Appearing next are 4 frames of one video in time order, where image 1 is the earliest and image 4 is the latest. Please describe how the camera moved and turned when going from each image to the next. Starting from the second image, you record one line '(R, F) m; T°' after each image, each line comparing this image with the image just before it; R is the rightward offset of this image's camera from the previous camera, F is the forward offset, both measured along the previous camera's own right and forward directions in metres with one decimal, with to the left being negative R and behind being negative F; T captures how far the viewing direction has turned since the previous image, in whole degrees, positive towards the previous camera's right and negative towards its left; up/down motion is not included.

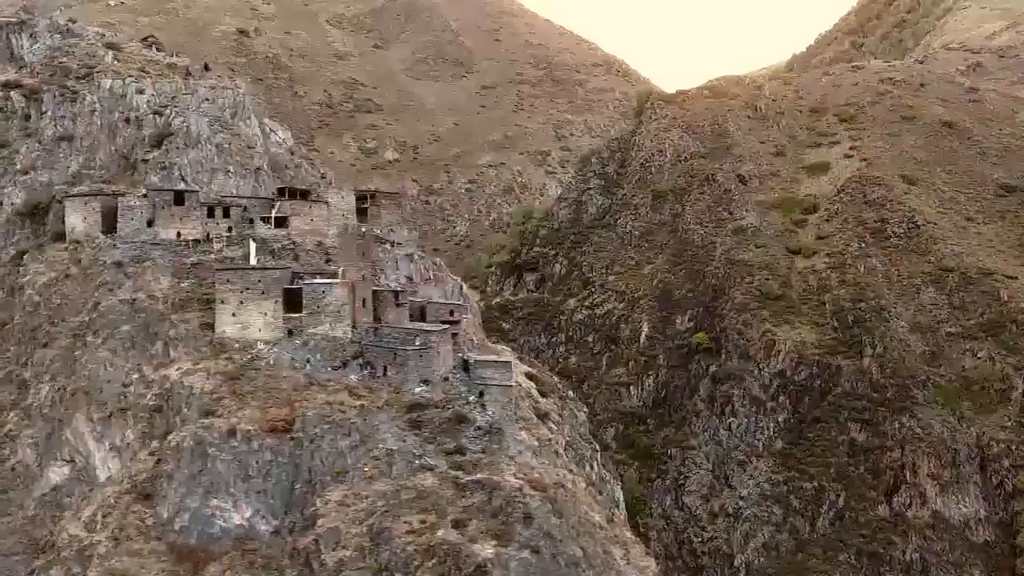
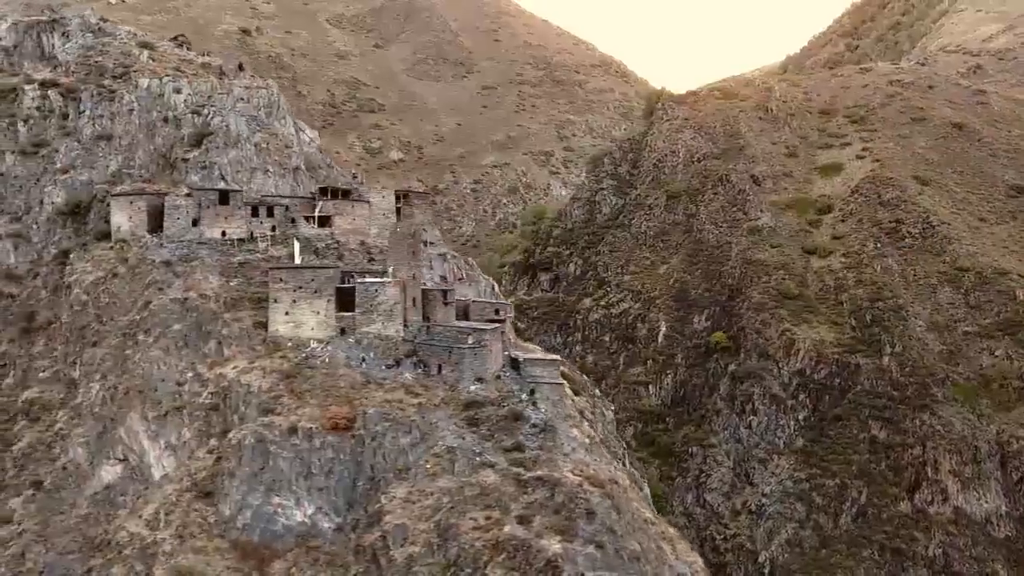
(-1.9, -0.3) m; +1°
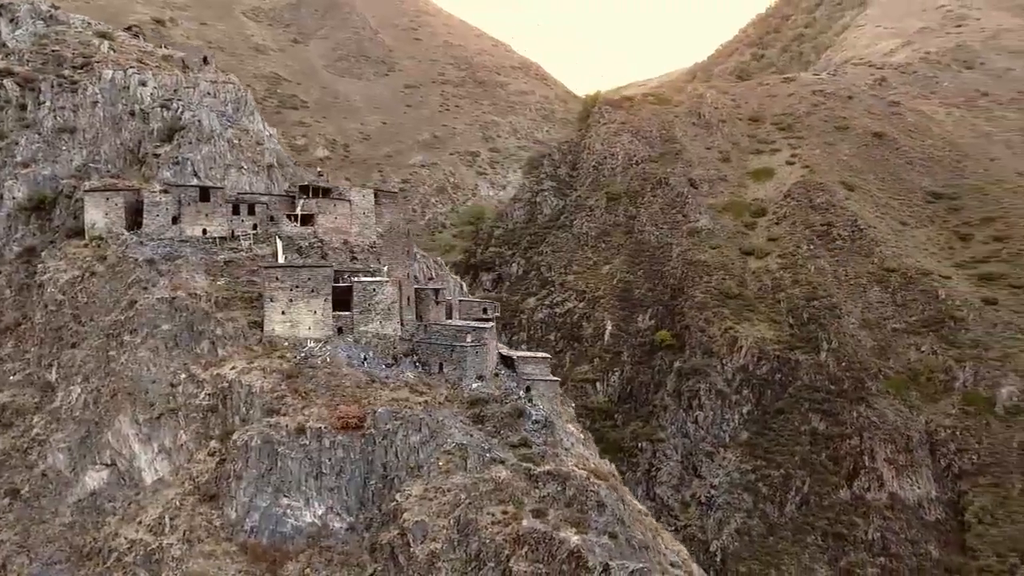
(-2.9, -0.2) m; +7°
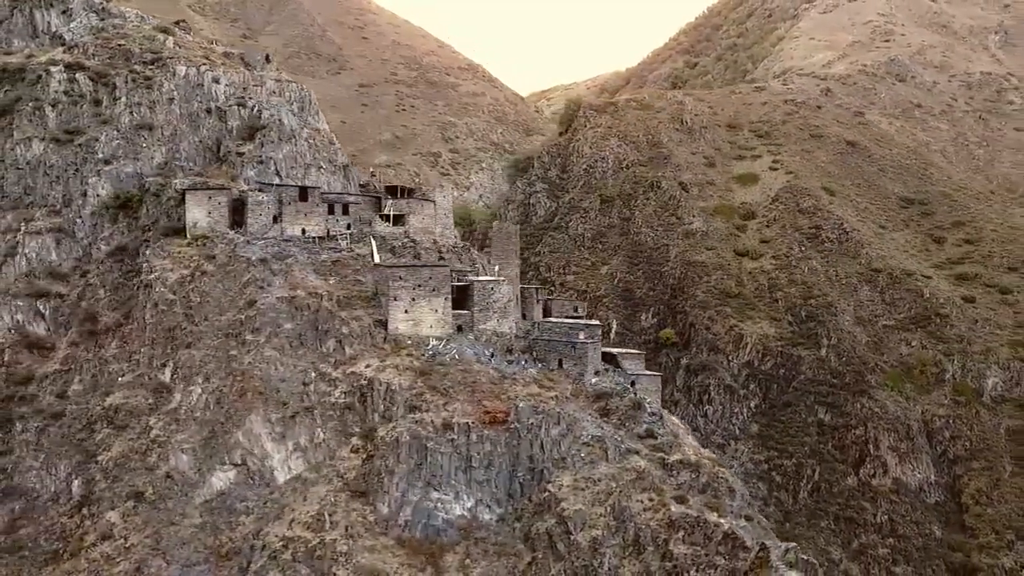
(-6.2, -0.6) m; +7°
